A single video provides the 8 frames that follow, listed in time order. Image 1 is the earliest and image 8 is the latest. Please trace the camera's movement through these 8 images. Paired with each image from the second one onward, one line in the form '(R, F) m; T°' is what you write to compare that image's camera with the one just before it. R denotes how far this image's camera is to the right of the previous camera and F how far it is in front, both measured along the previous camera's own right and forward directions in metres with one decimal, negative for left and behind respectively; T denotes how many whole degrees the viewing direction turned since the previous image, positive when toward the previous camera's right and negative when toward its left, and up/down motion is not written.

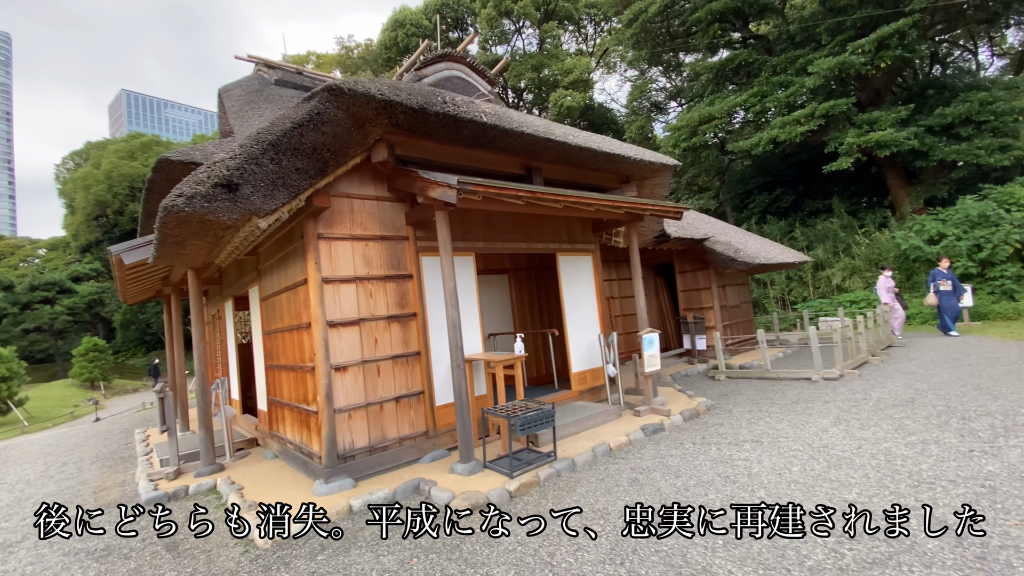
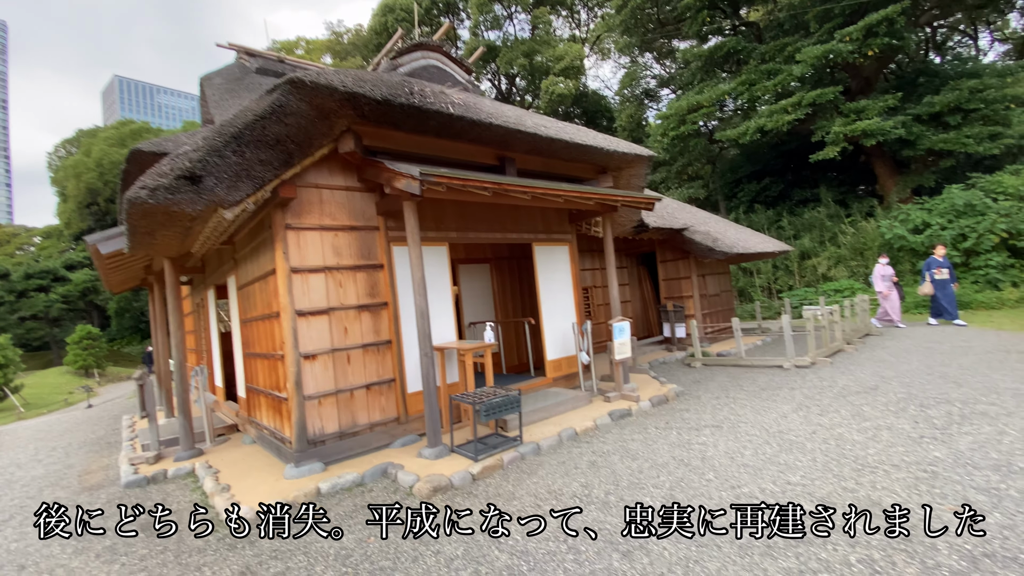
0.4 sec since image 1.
(+0.3, -0.1) m; 0°
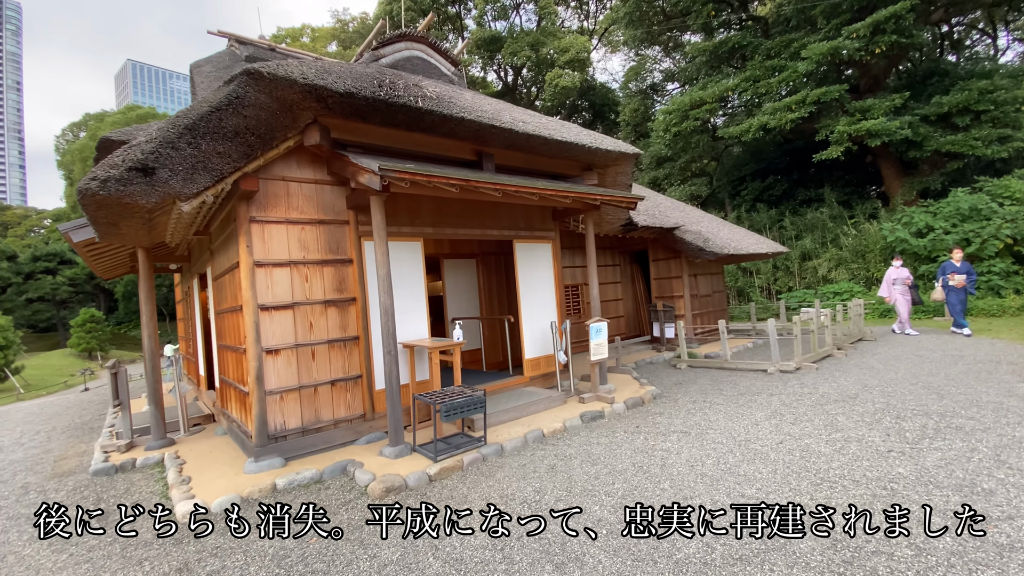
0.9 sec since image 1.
(+0.4, +0.1) m; -1°
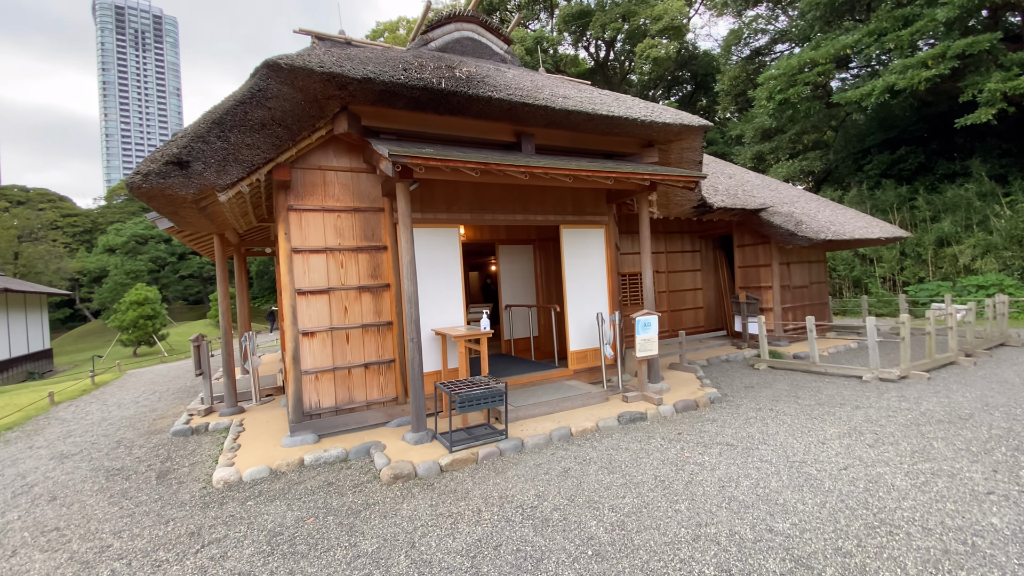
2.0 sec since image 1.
(+0.6, +0.3) m; -12°
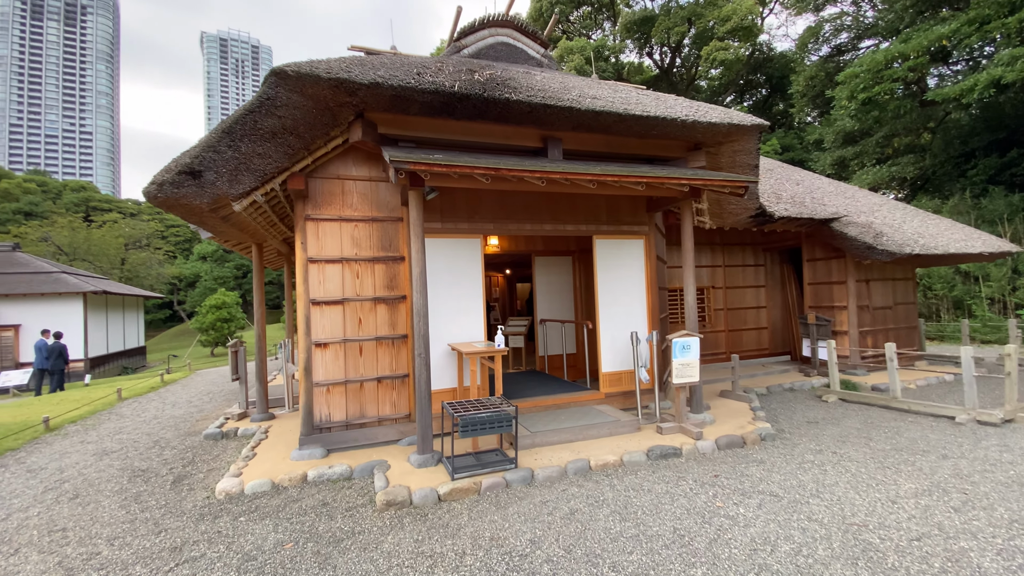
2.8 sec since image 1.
(+0.4, +0.3) m; -8°
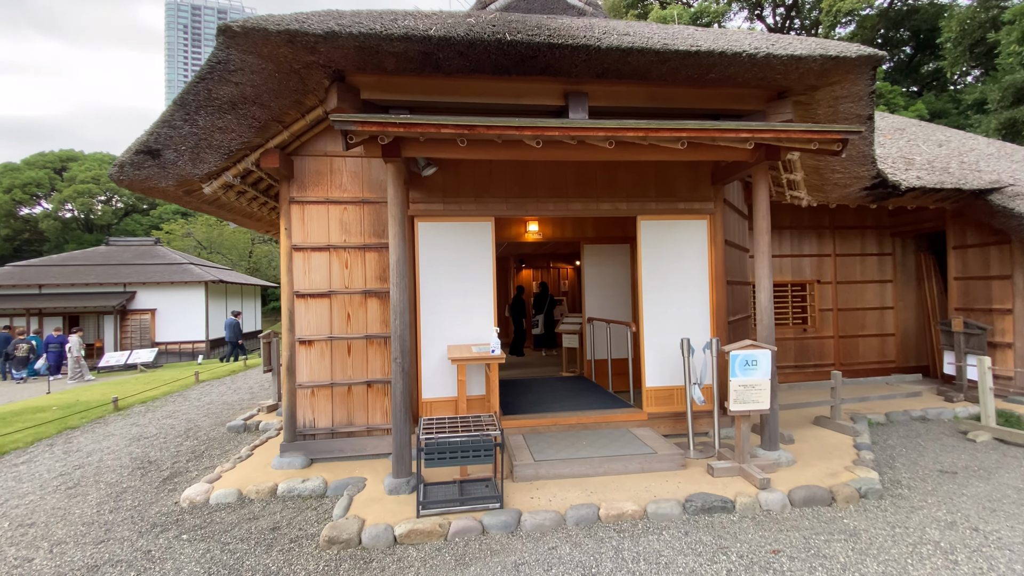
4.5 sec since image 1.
(+0.7, +0.9) m; -12°
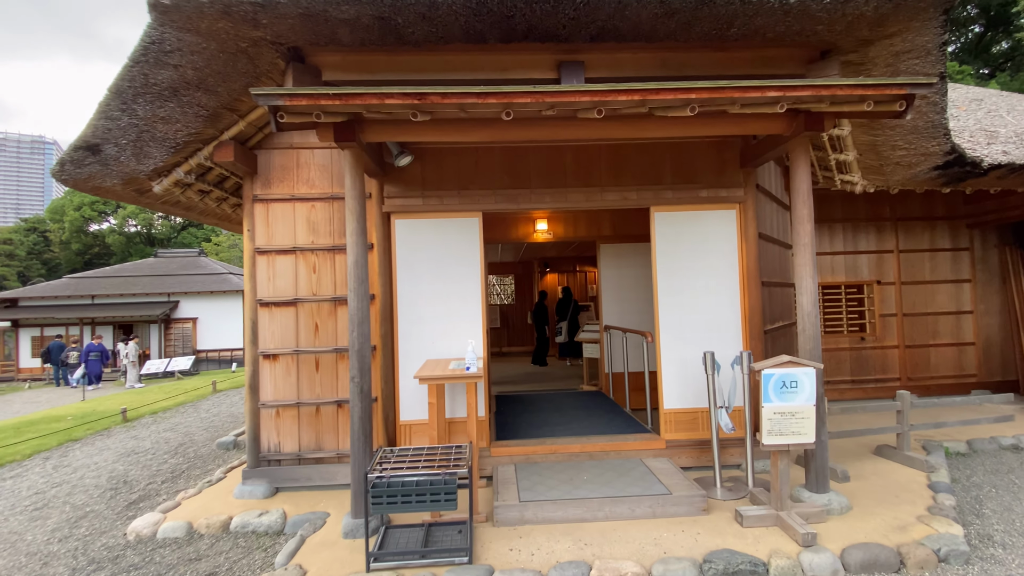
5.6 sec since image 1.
(+0.4, +0.6) m; -5°
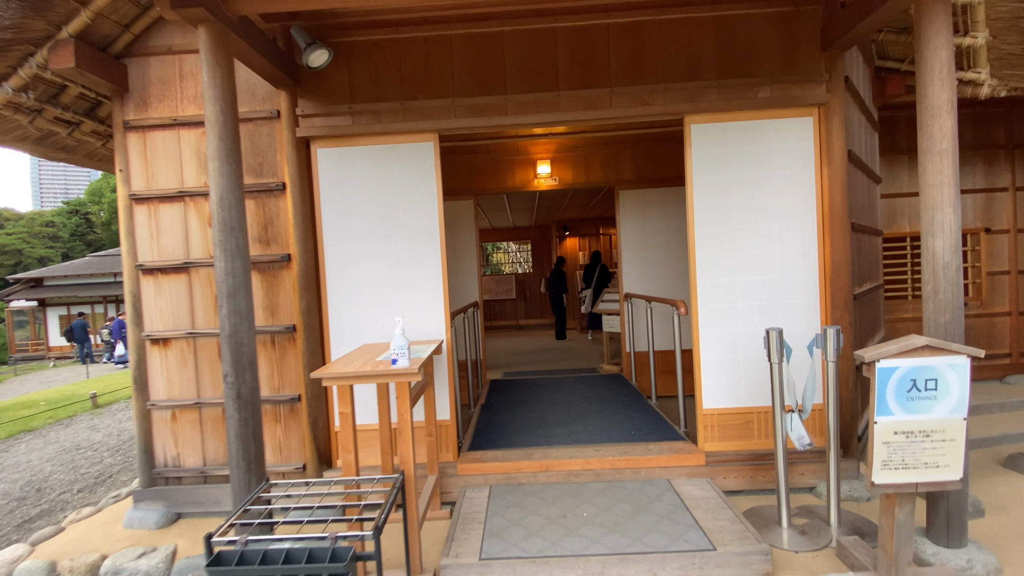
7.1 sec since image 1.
(+0.3, +1.0) m; -4°
